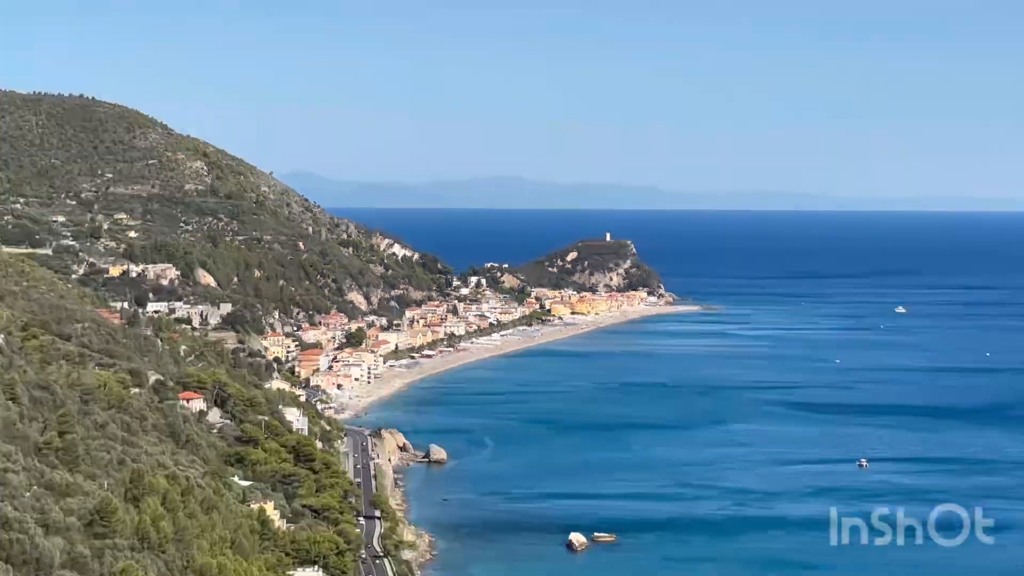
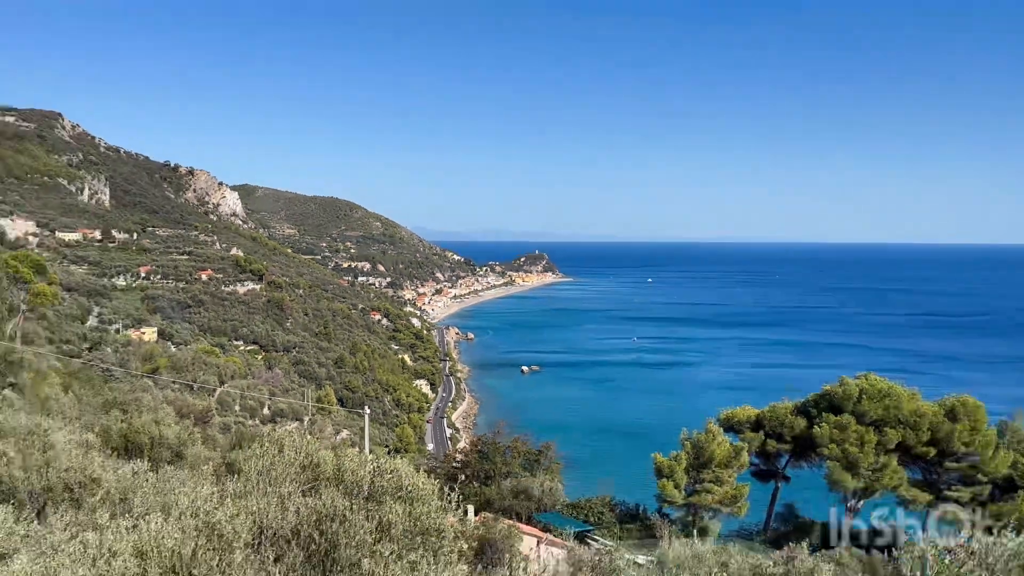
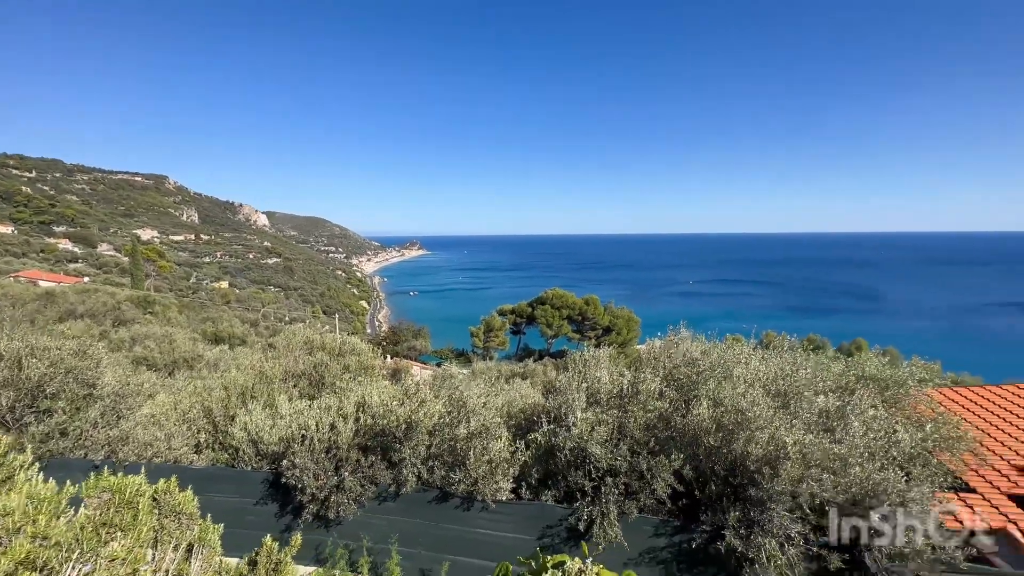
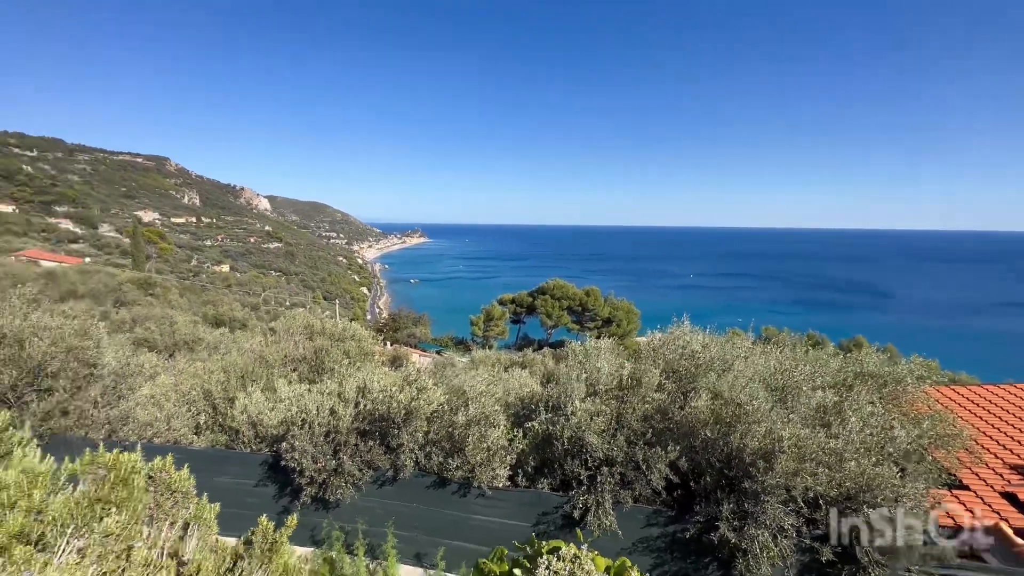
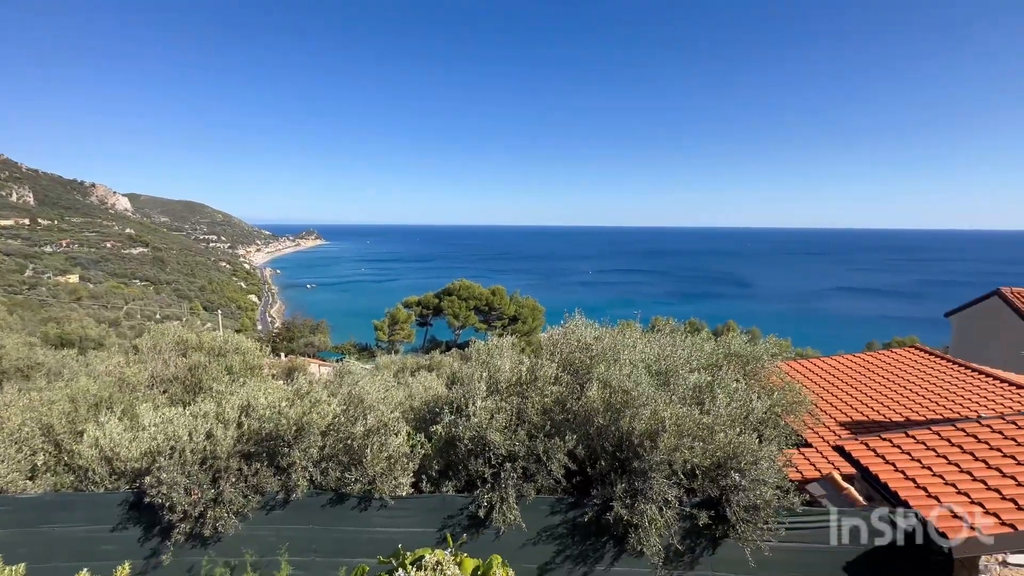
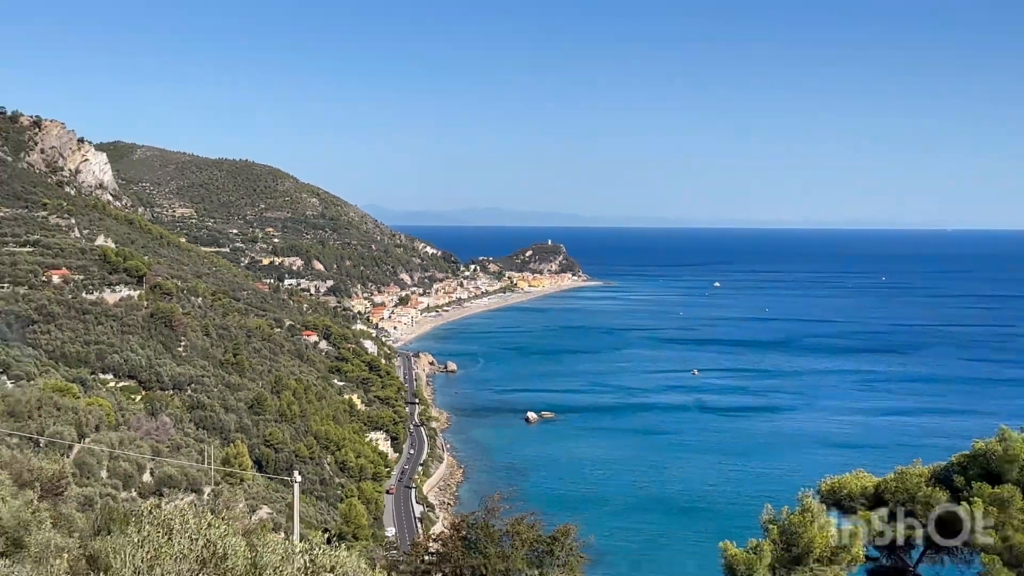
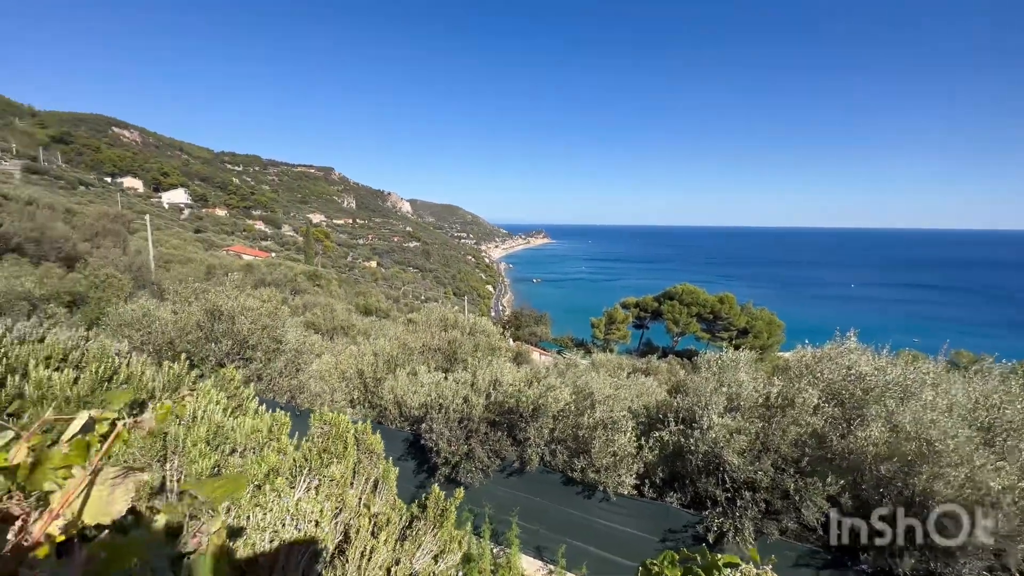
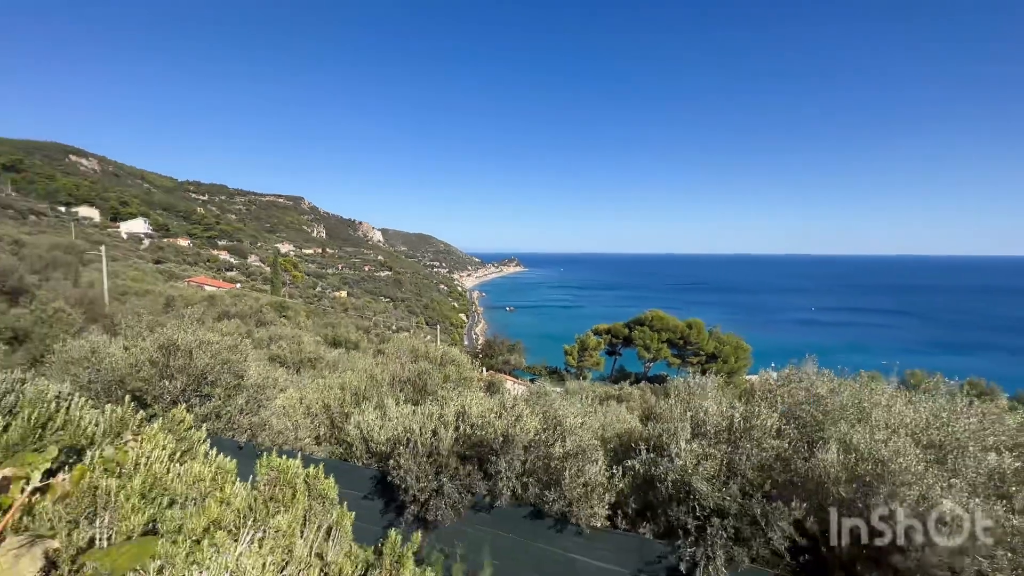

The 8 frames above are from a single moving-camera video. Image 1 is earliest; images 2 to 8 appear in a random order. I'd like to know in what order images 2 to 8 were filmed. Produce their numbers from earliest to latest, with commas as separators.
6, 2, 8, 3, 5, 4, 7
